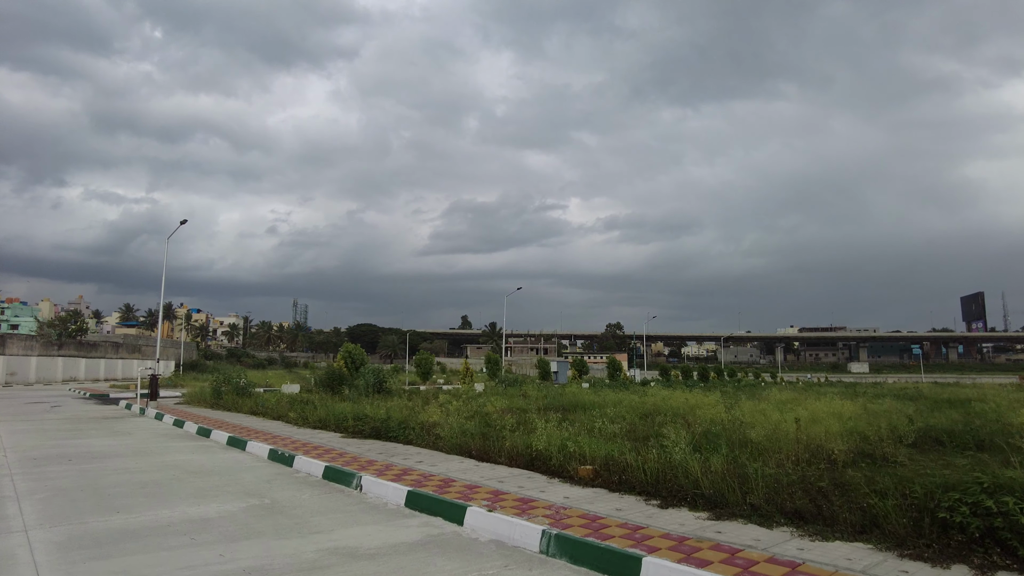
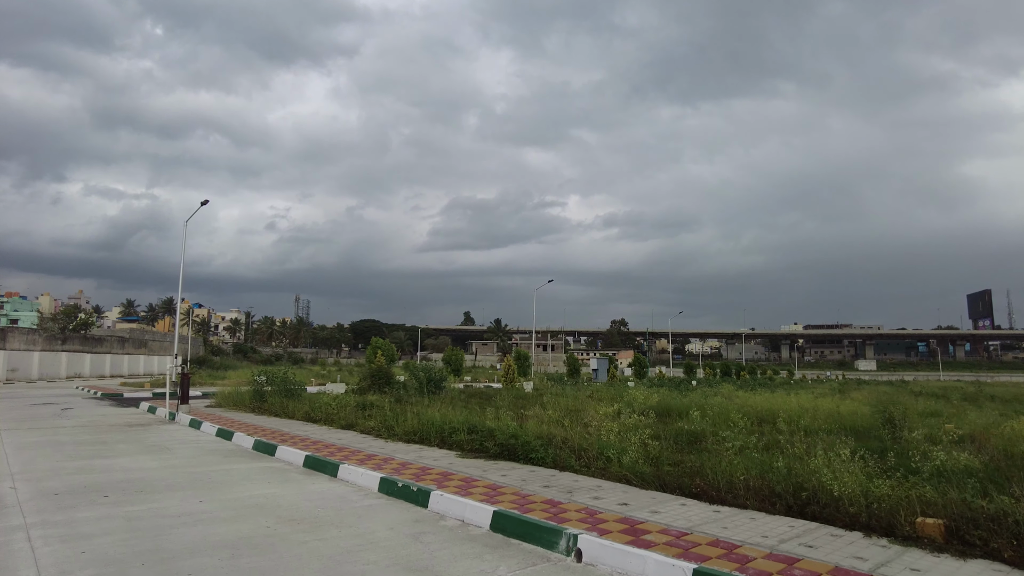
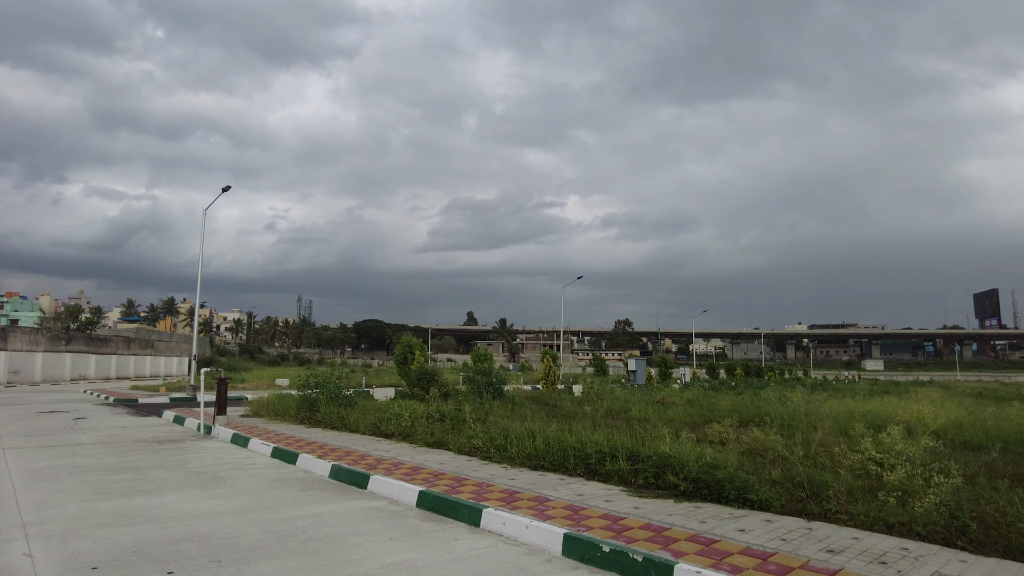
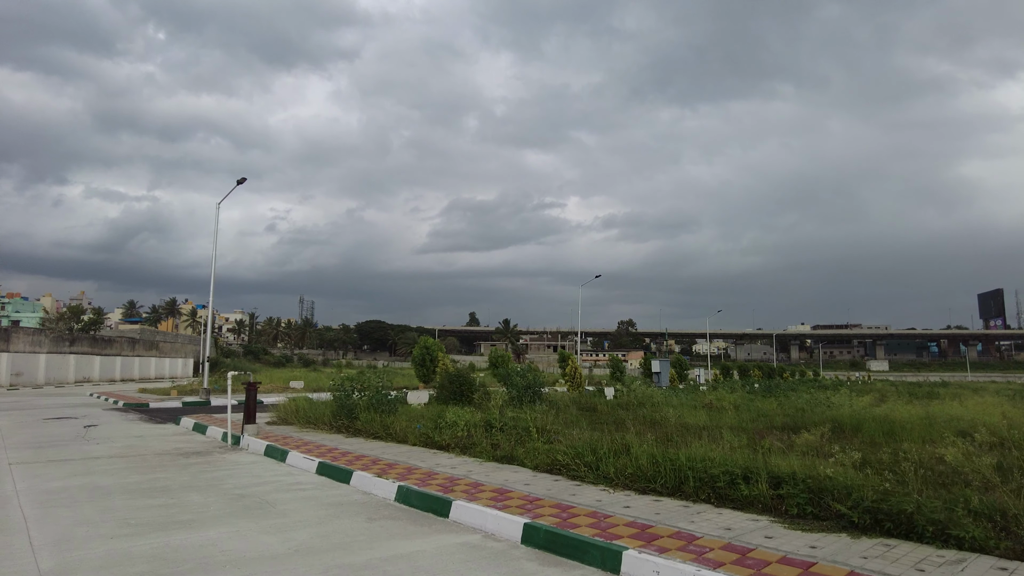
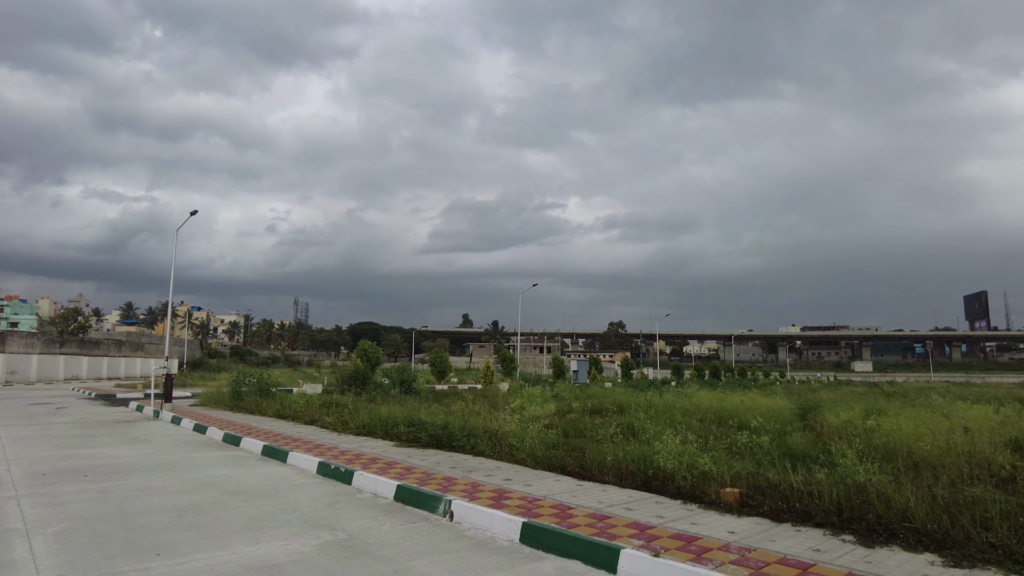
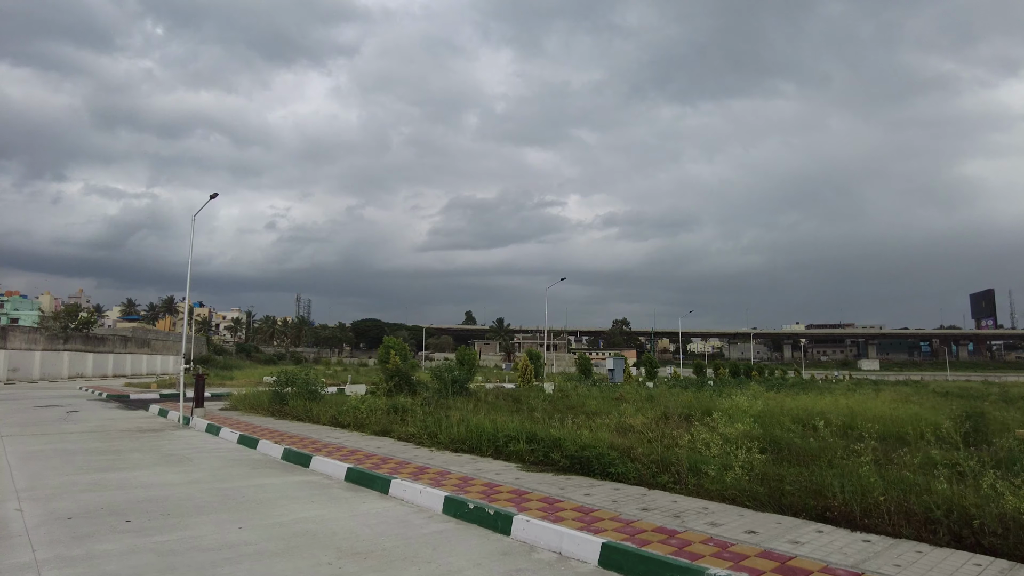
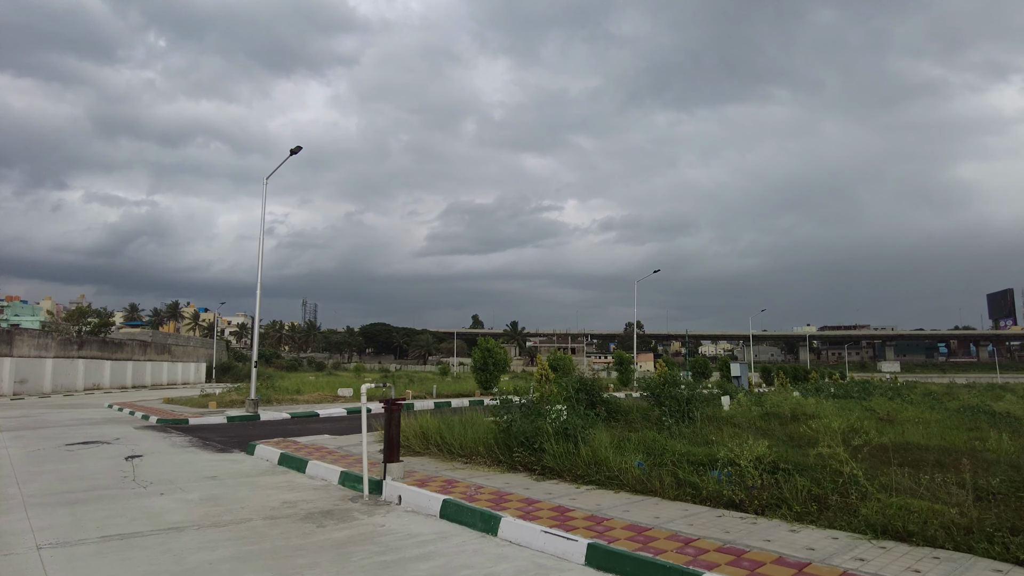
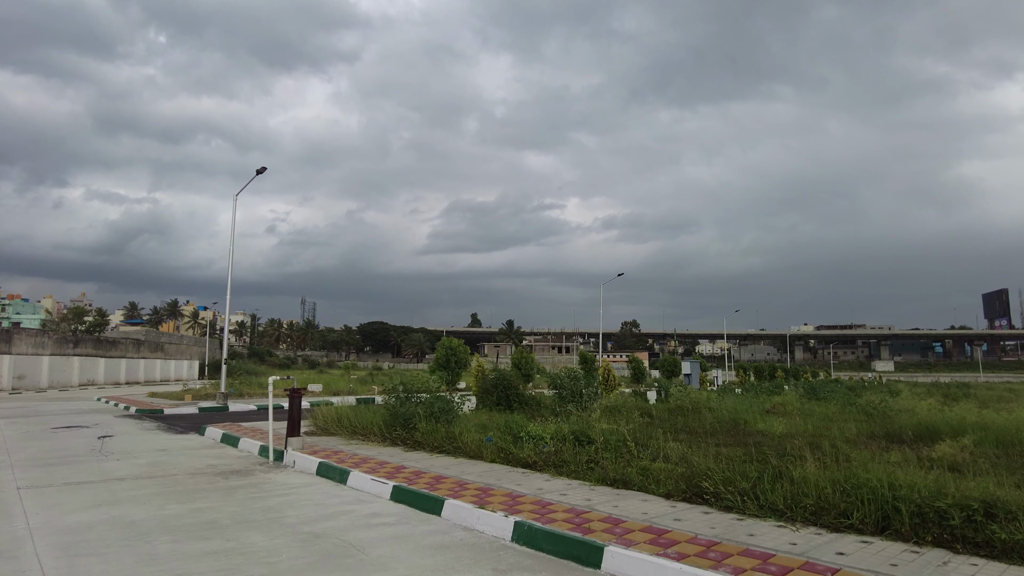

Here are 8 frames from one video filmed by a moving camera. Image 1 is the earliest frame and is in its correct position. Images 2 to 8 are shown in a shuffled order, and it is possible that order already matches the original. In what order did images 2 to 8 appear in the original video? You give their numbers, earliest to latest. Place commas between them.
5, 2, 6, 3, 4, 8, 7
